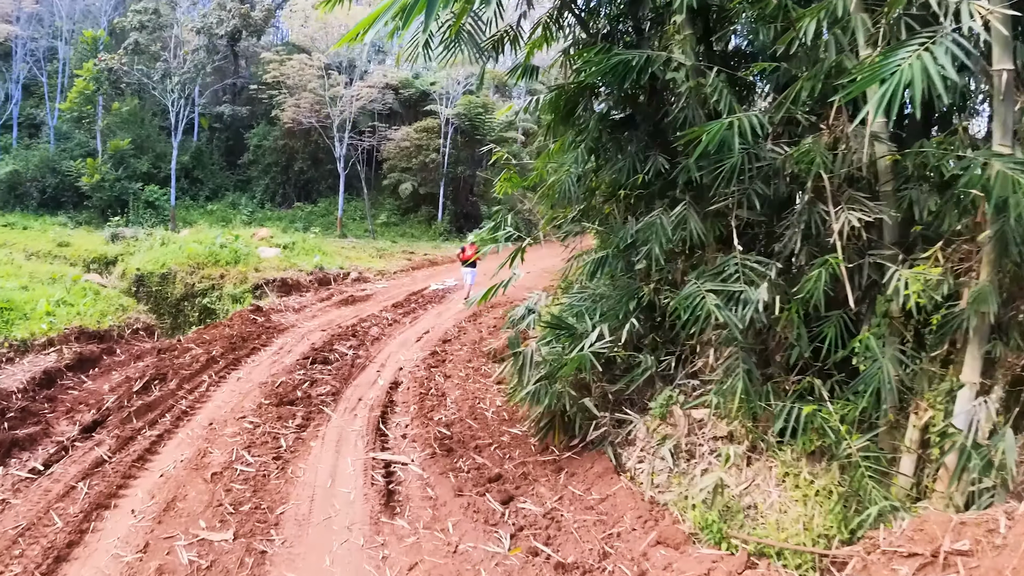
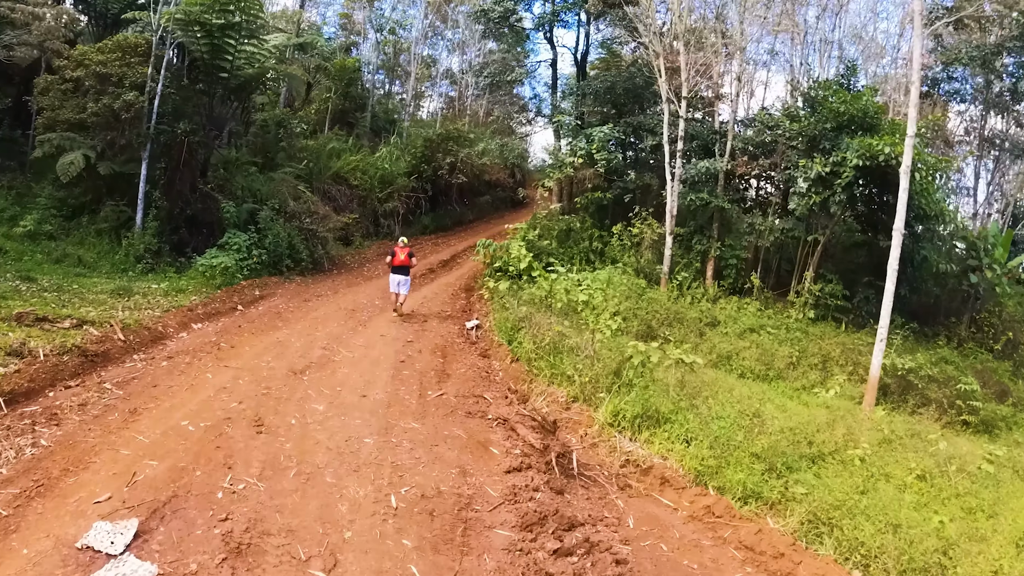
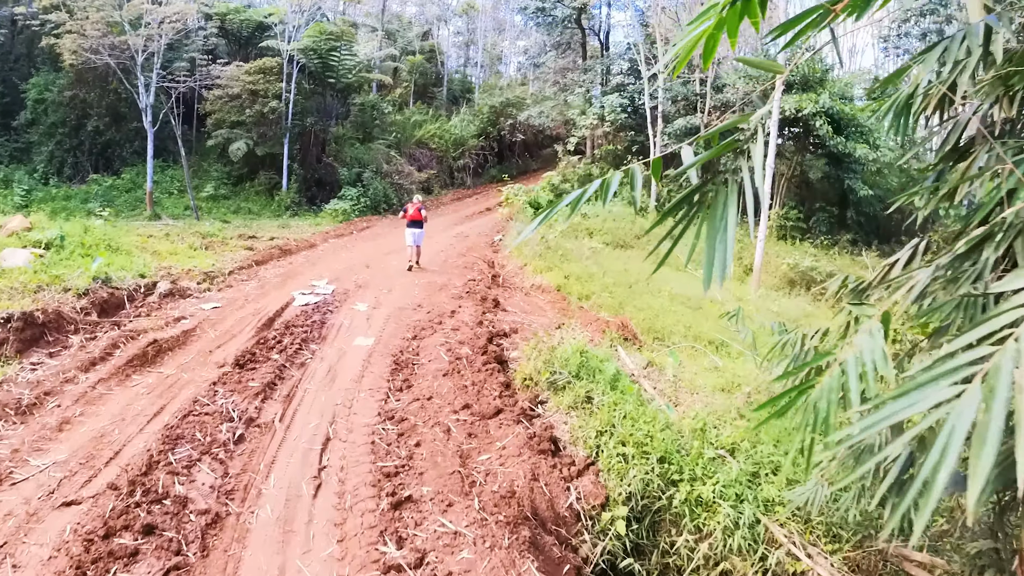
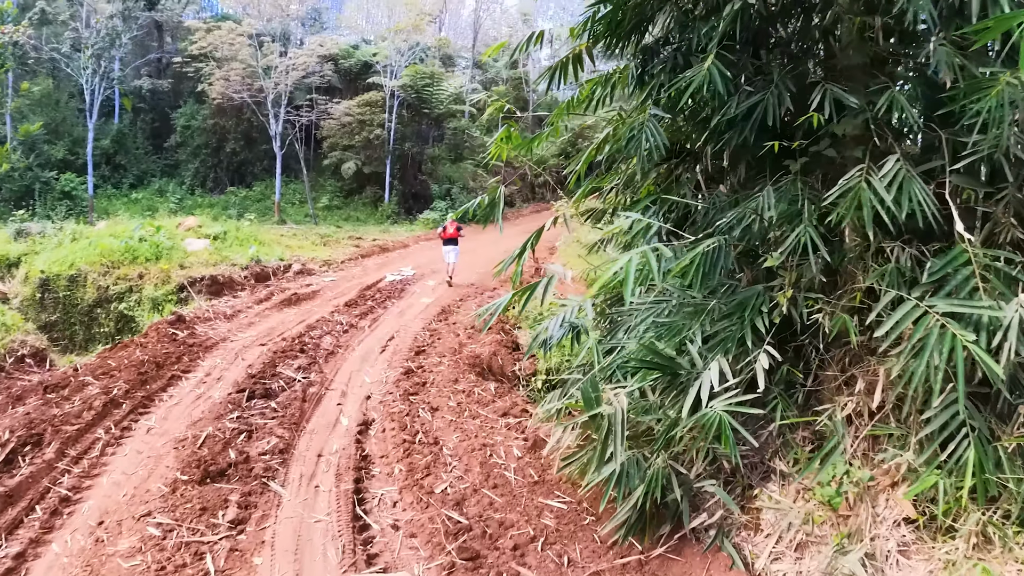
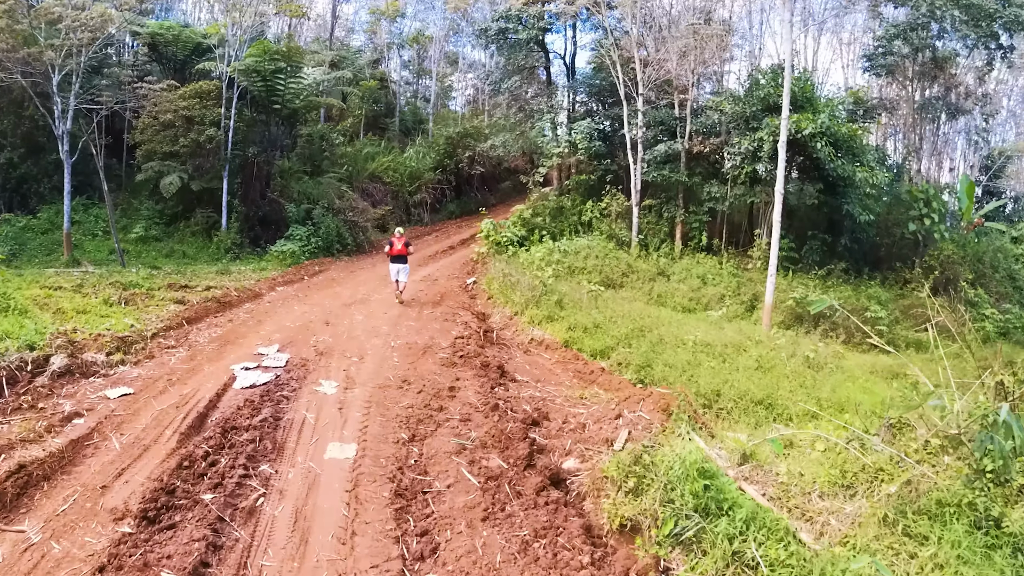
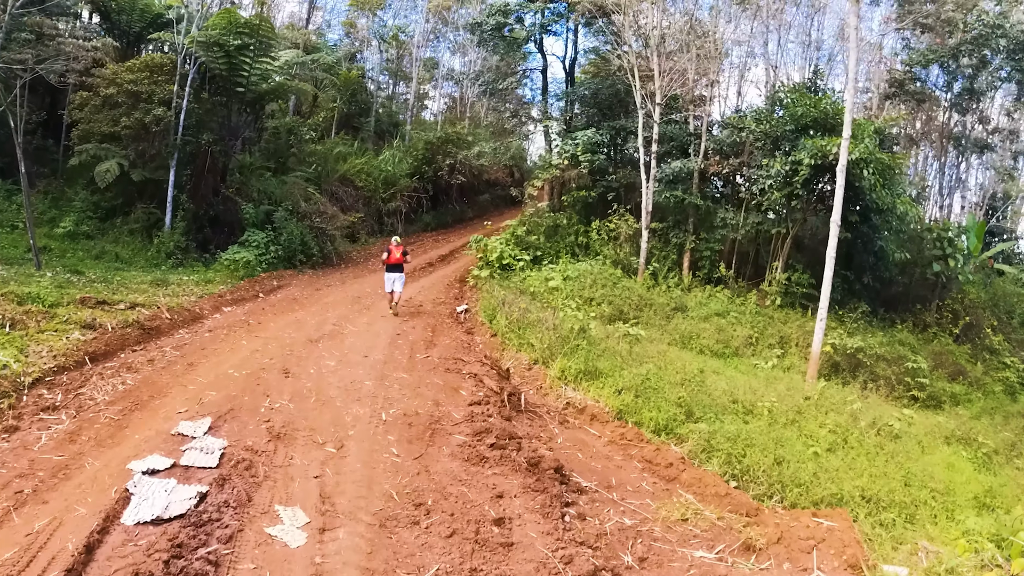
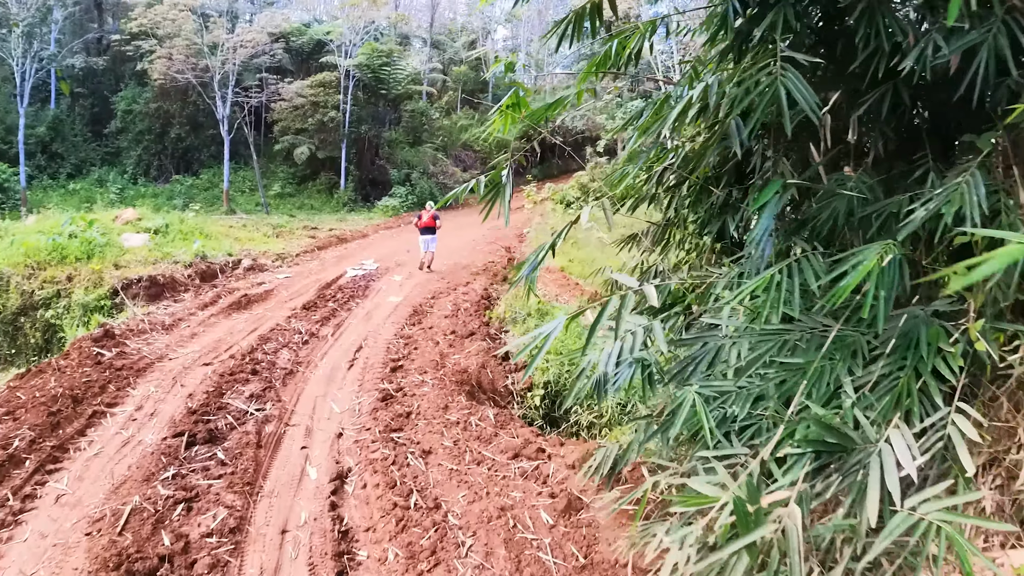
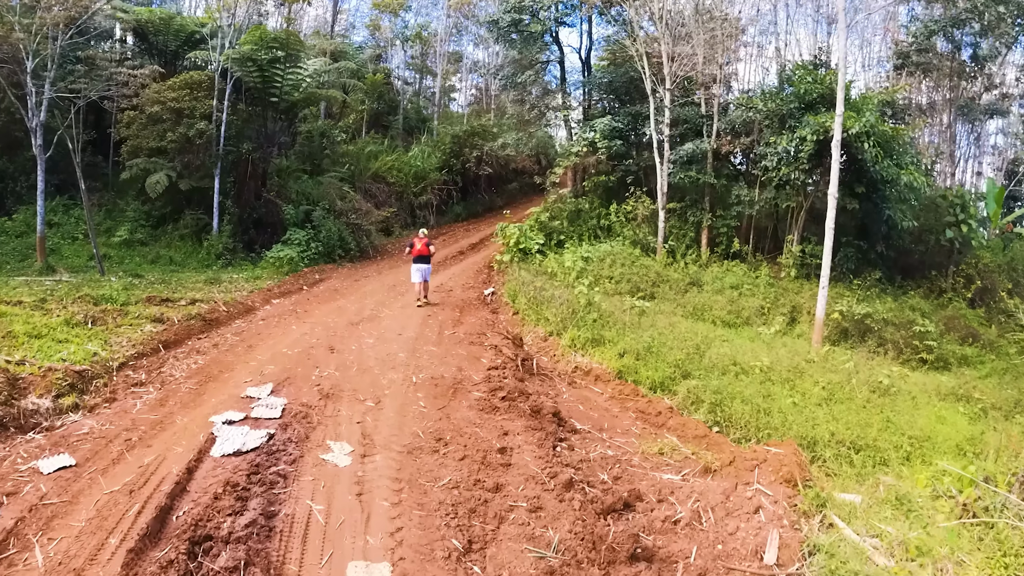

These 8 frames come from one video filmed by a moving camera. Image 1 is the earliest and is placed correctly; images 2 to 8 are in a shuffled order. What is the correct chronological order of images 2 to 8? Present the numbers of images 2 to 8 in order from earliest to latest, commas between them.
4, 7, 3, 5, 8, 6, 2
